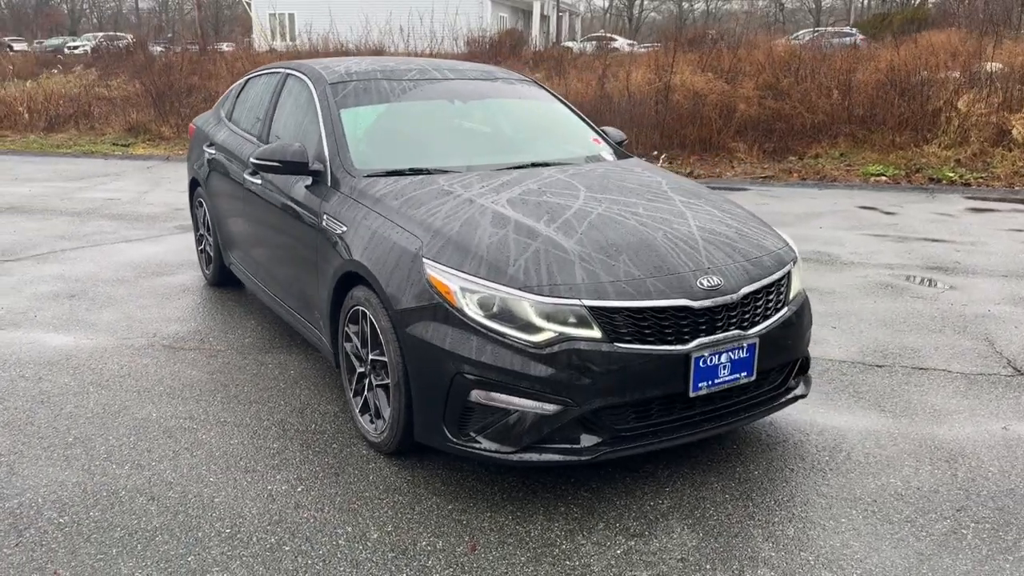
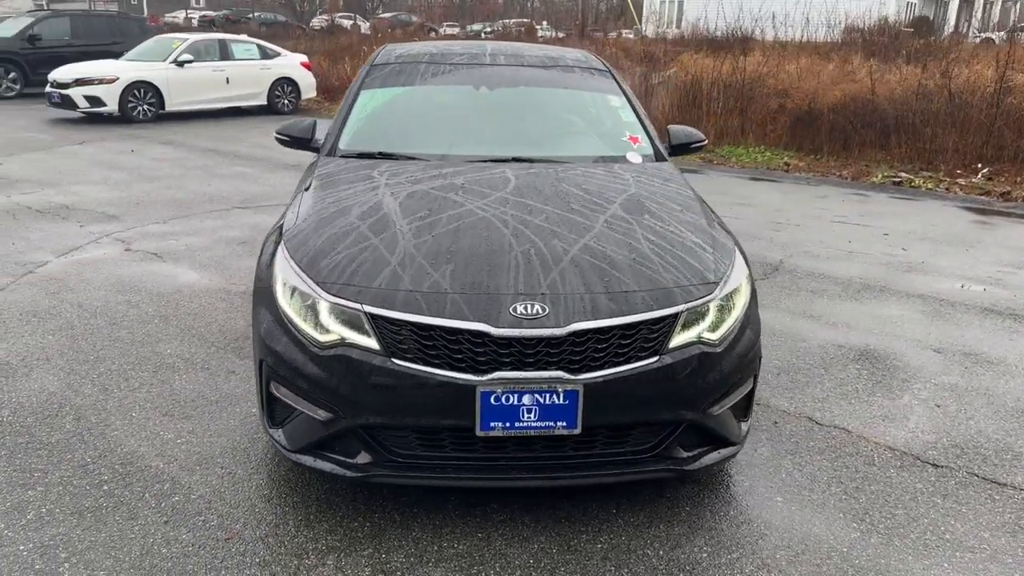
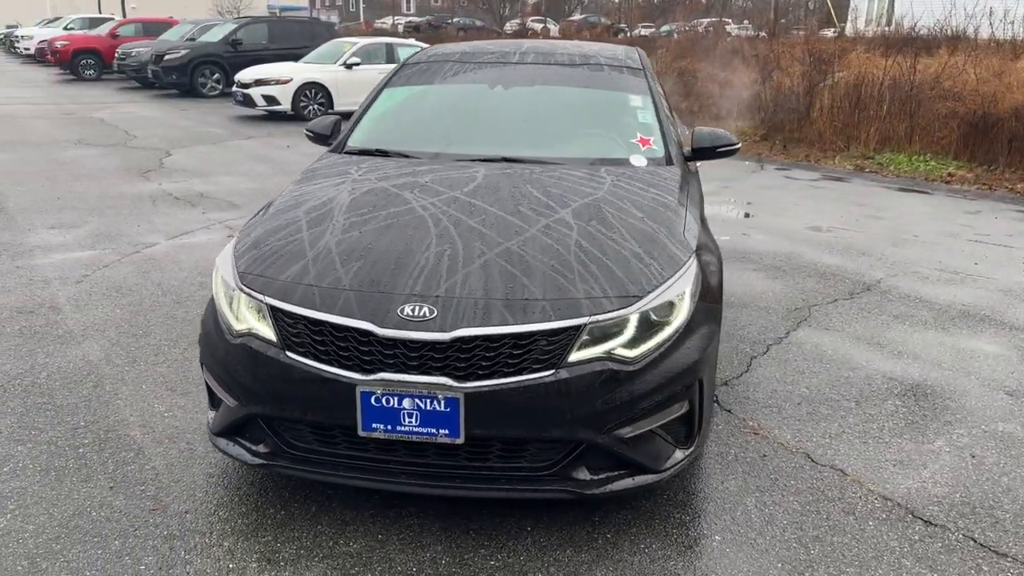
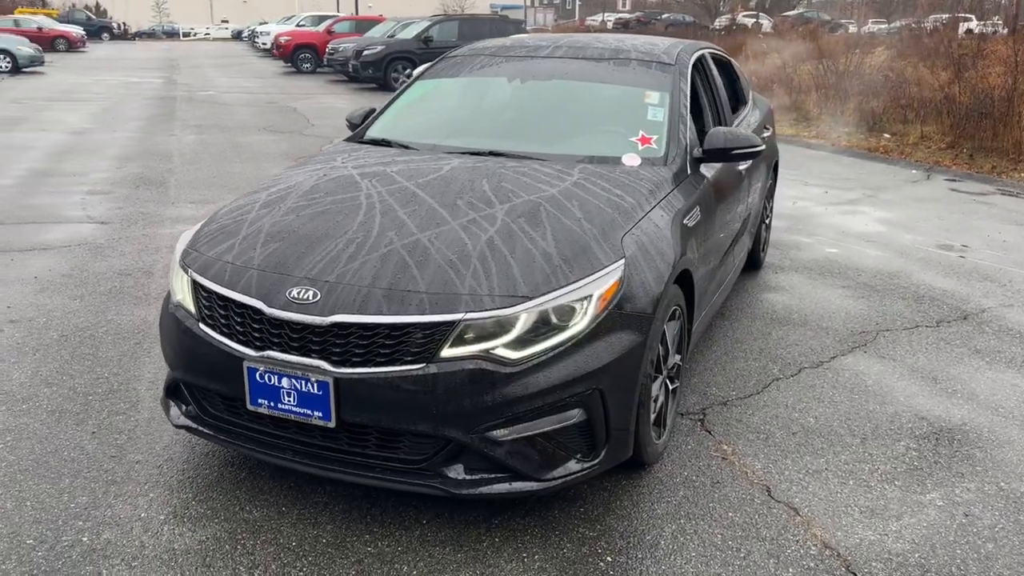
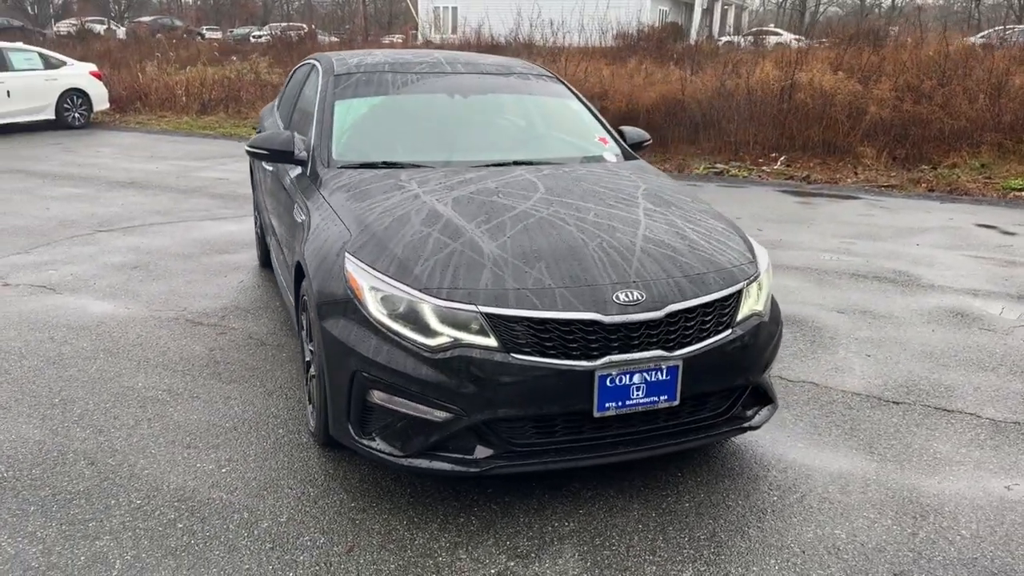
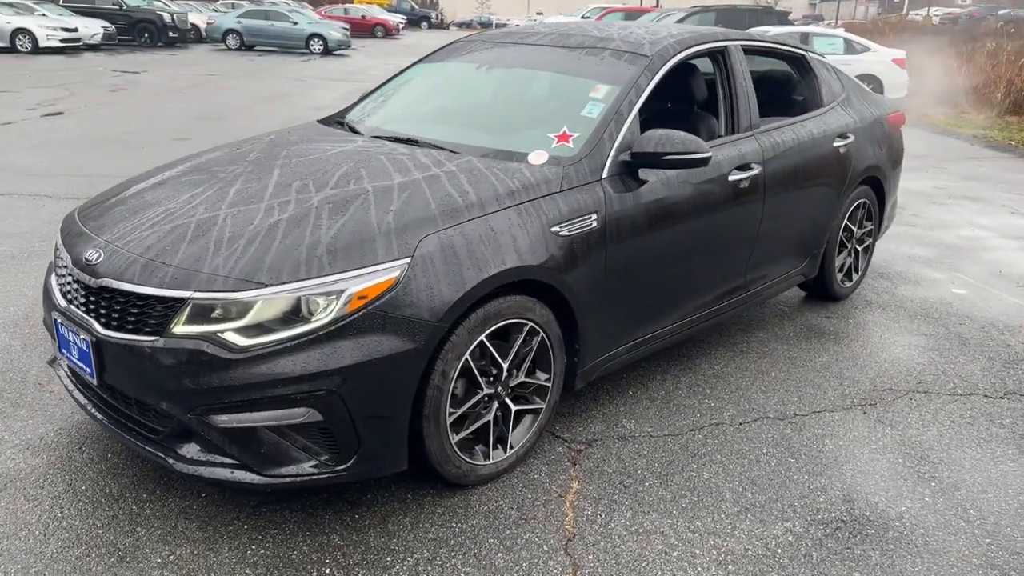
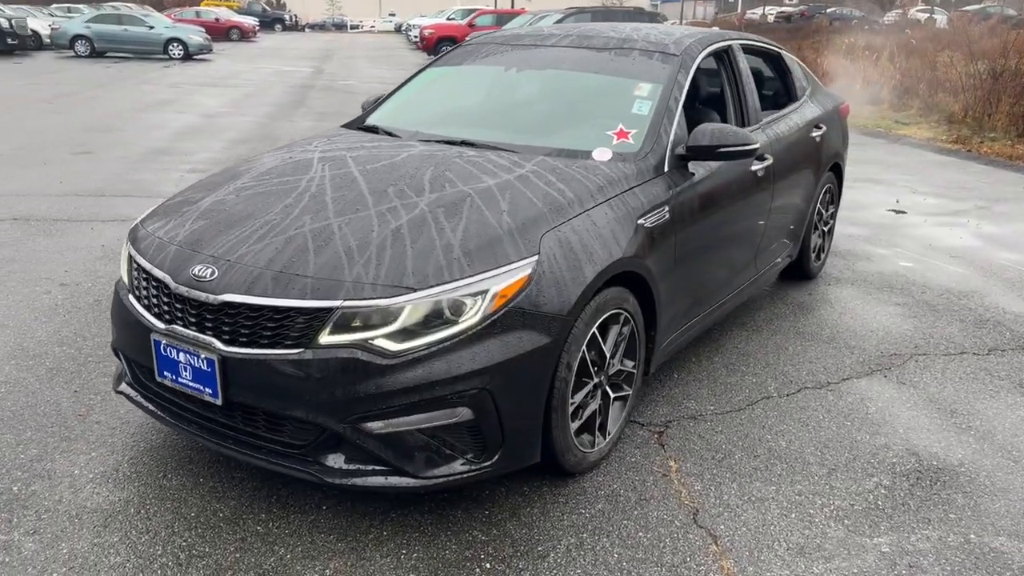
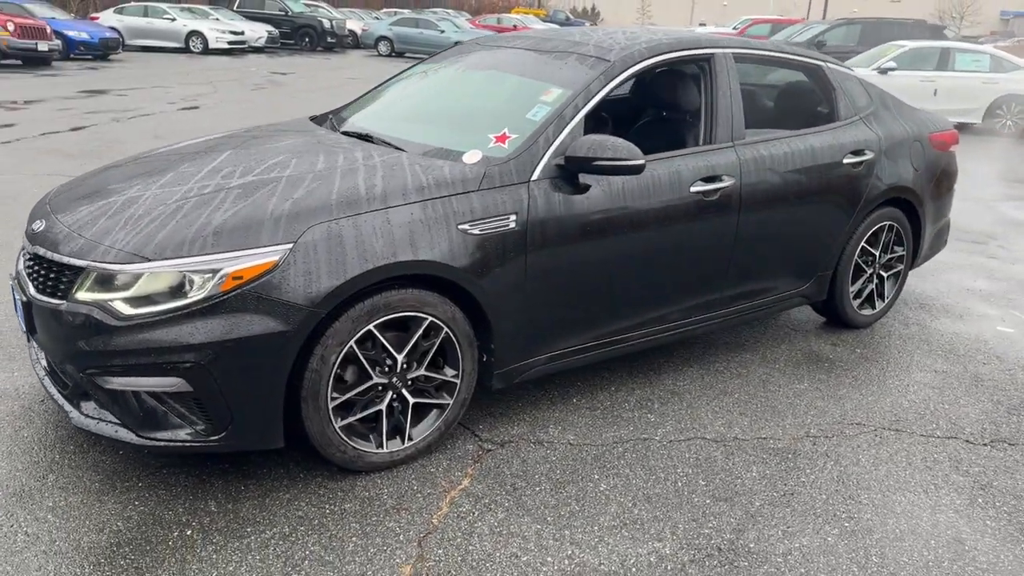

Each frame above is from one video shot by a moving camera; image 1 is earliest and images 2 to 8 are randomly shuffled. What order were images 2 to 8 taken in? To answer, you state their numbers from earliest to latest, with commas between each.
5, 2, 3, 4, 7, 6, 8
